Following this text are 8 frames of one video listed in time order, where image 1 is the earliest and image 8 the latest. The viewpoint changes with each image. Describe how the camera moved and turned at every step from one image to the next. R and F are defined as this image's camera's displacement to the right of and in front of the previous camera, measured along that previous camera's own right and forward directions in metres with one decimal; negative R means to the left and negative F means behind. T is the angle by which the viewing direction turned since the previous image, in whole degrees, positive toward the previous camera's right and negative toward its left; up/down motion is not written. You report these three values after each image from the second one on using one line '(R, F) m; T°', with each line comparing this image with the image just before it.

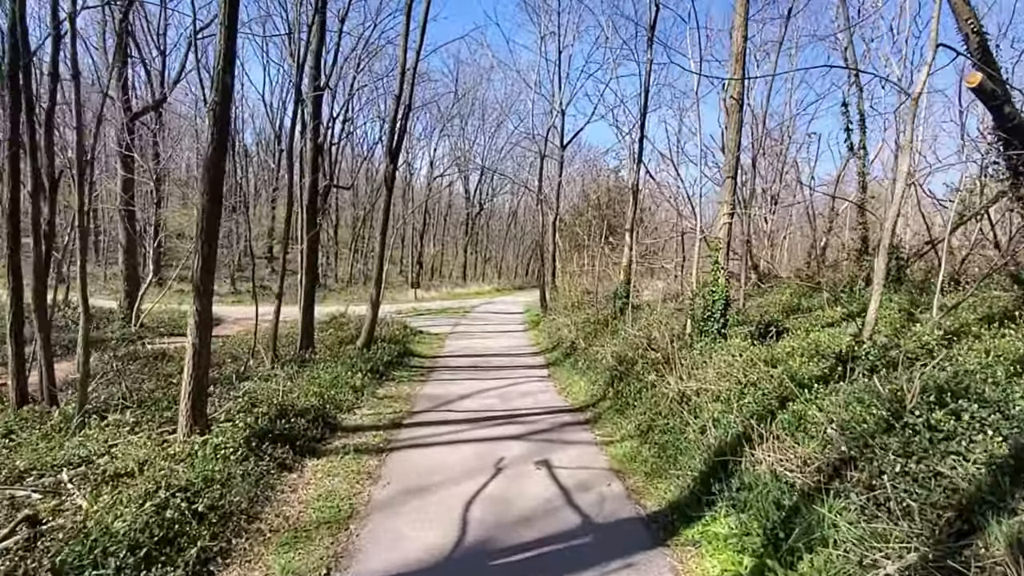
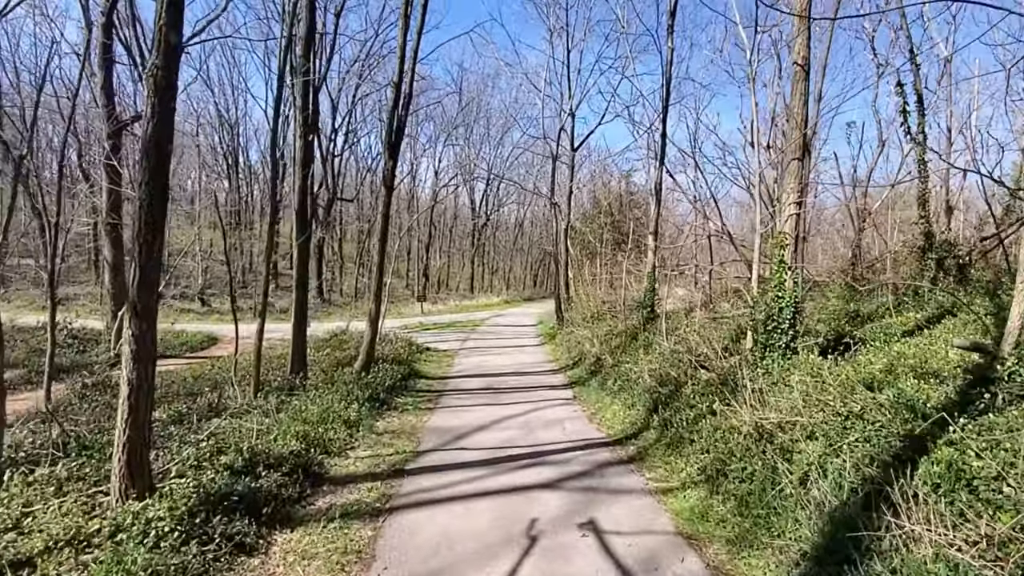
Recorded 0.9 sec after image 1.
(-0.2, +1.4) m; -1°
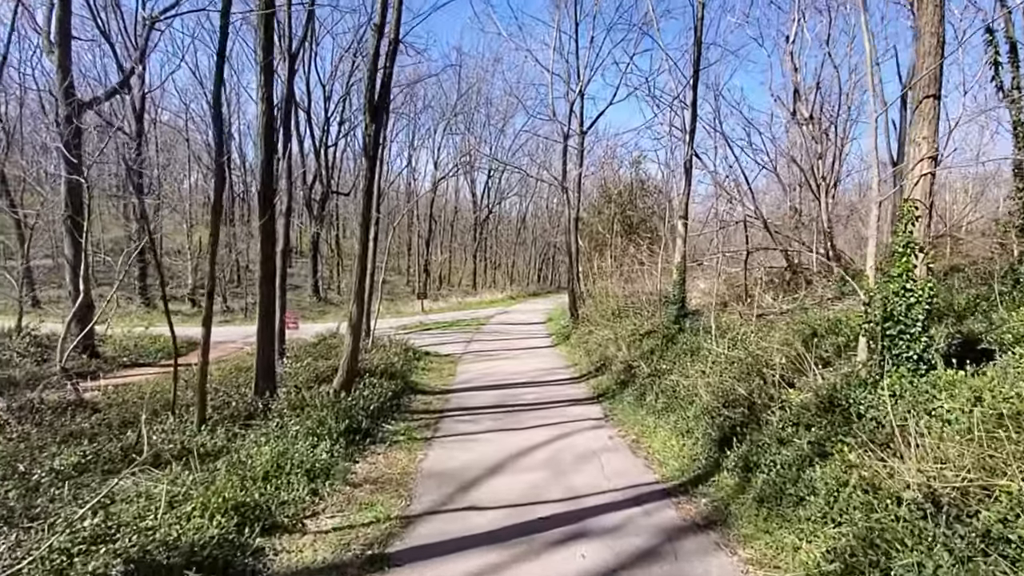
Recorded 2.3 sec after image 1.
(-0.2, +1.9) m; 0°
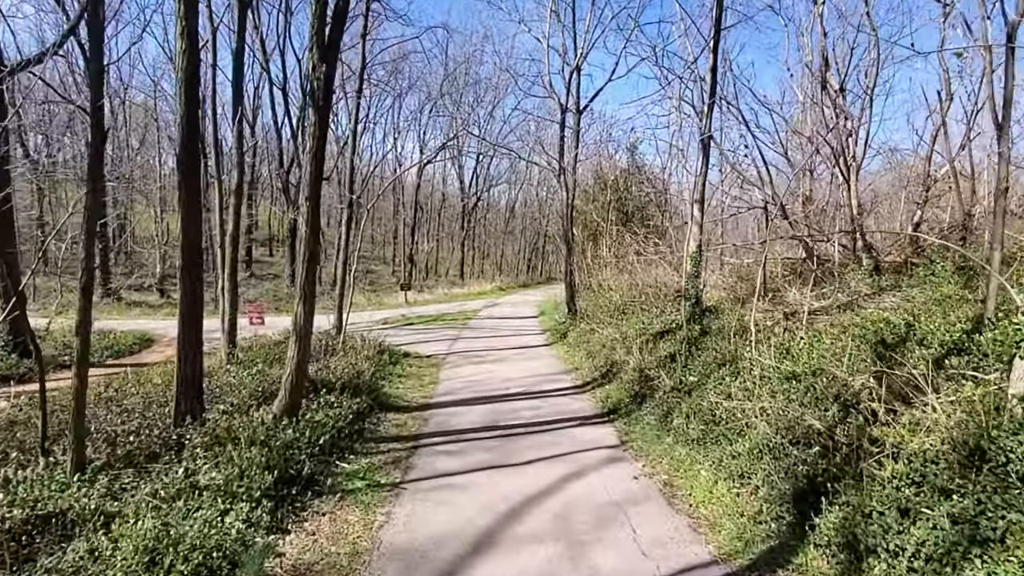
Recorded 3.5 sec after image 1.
(-0.1, +1.7) m; +1°
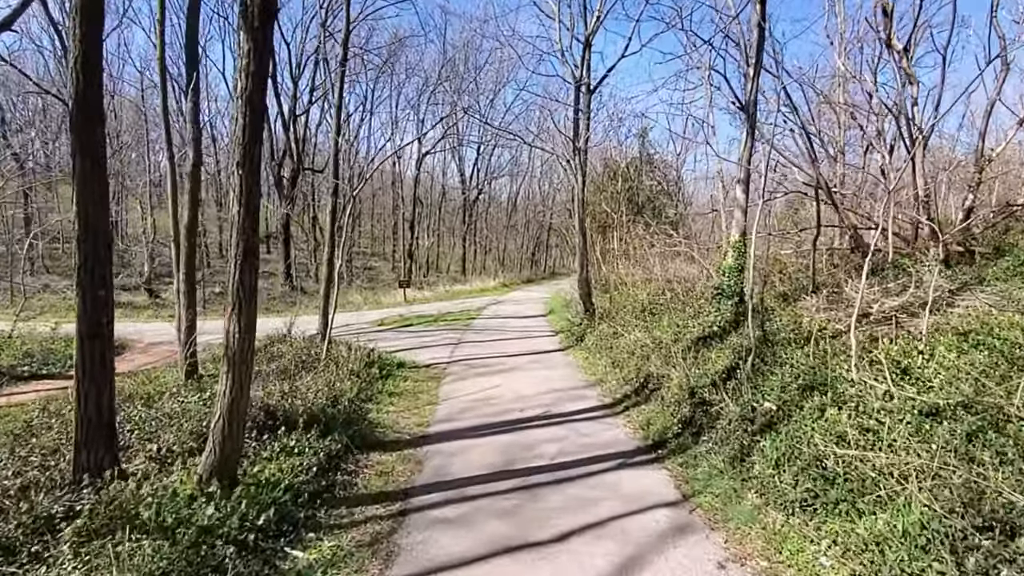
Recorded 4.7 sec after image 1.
(-0.2, +1.7) m; 0°
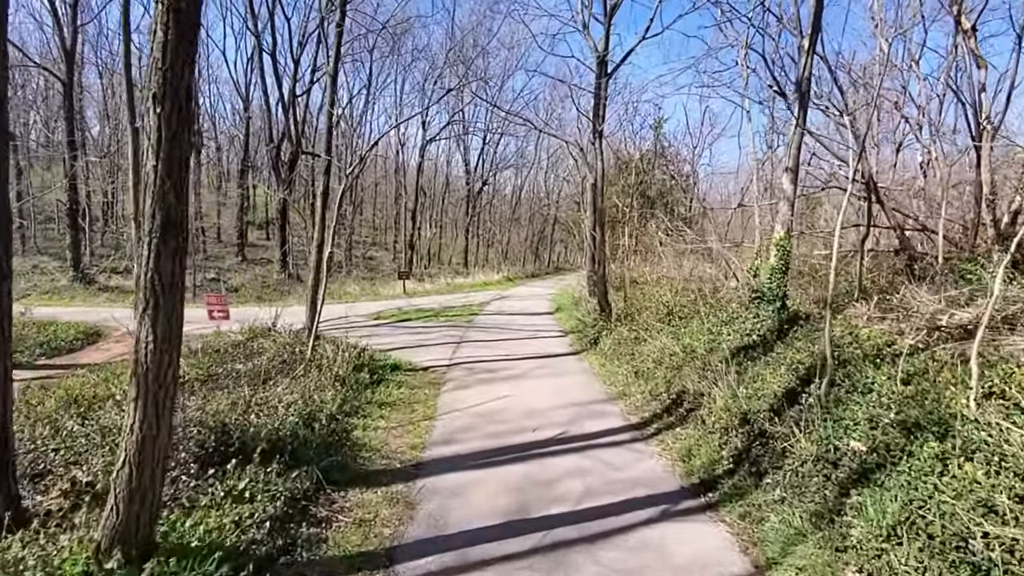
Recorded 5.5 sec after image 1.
(-0.2, +1.1) m; 0°
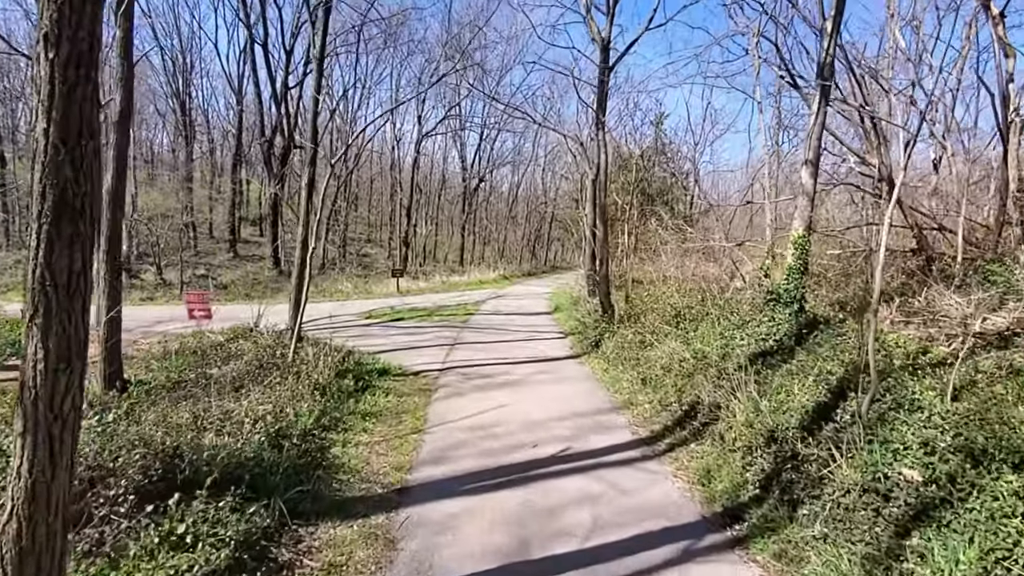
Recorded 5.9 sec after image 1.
(0.0, +0.6) m; 0°
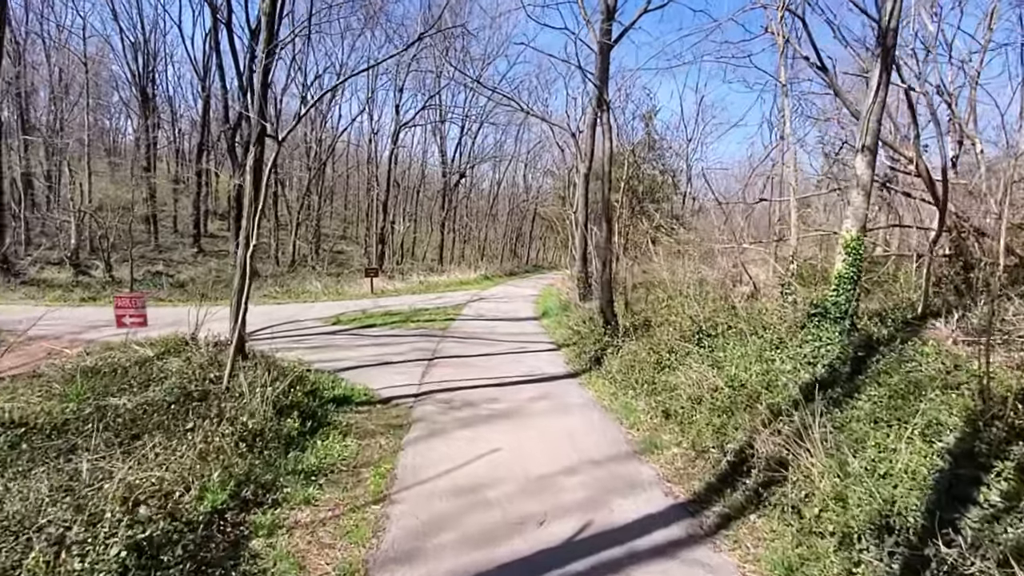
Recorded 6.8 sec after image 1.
(-0.2, +1.5) m; +2°
